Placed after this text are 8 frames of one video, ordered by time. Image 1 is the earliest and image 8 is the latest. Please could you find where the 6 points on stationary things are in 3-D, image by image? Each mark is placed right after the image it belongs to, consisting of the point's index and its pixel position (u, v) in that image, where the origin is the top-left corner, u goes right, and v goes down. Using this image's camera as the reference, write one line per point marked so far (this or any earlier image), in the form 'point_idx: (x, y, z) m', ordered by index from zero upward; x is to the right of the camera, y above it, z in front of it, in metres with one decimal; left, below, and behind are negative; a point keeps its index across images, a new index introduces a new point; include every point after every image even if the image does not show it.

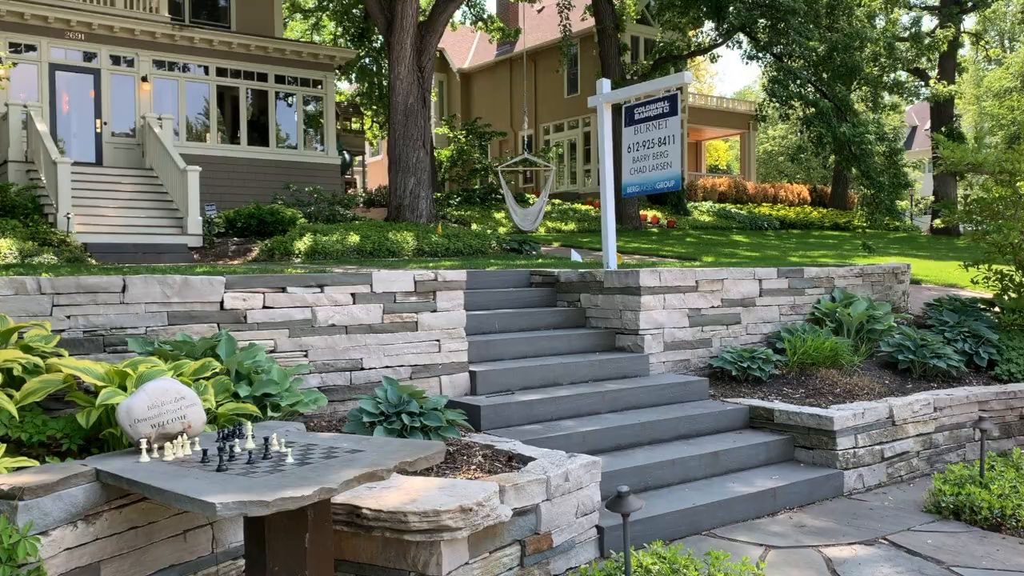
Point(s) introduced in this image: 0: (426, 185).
0: (-1.8, +2.1, +18.3) m
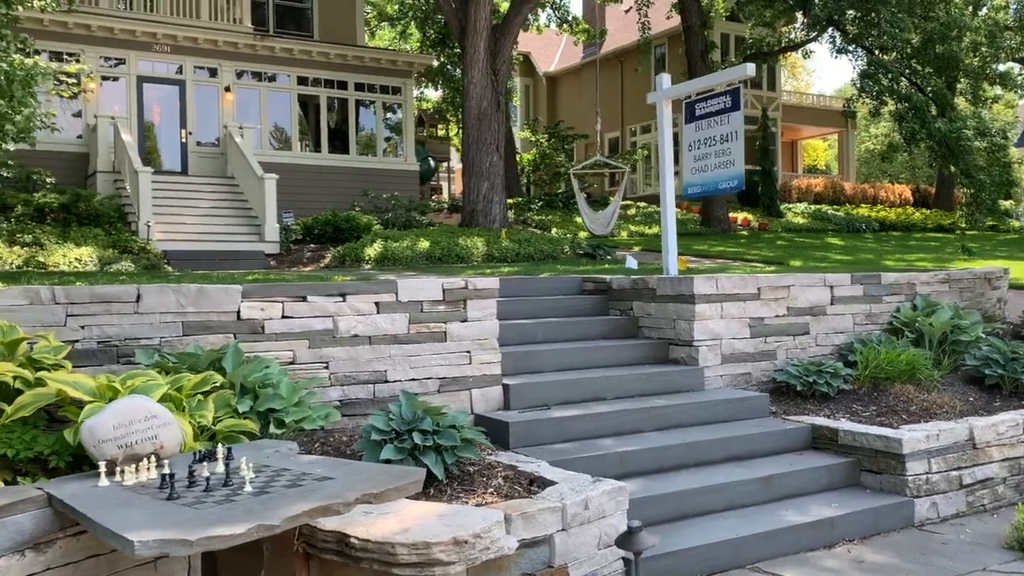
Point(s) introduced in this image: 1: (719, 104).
0: (-0.2, +2.0, +18.1) m
1: (+1.7, +1.5, +7.4) m
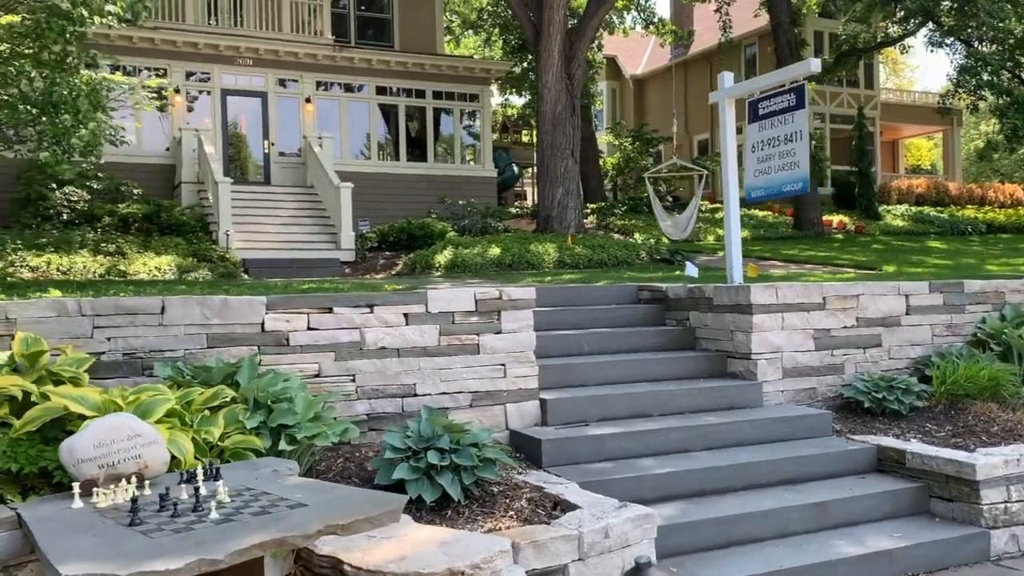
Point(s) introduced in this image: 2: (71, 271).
0: (+1.3, +1.8, +17.8) m
1: (+2.1, +1.4, +7.0) m
2: (-6.0, +0.2, +12.3) m
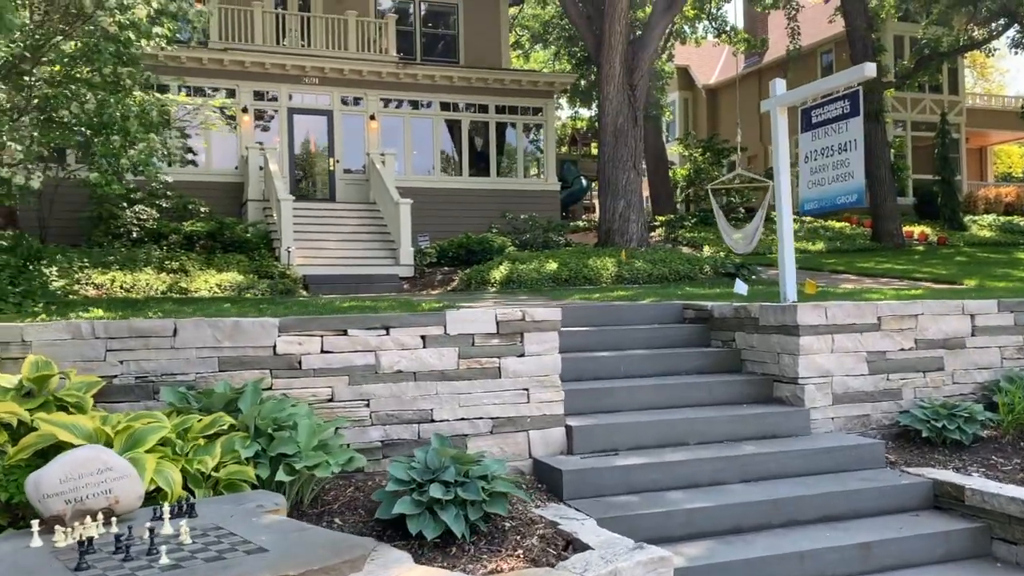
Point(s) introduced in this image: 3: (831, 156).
0: (+2.4, +1.6, +17.4) m
1: (+2.4, +1.3, +6.6) m
2: (-5.3, 0.0, +12.6) m
3: (+2.4, +1.0, +6.7) m
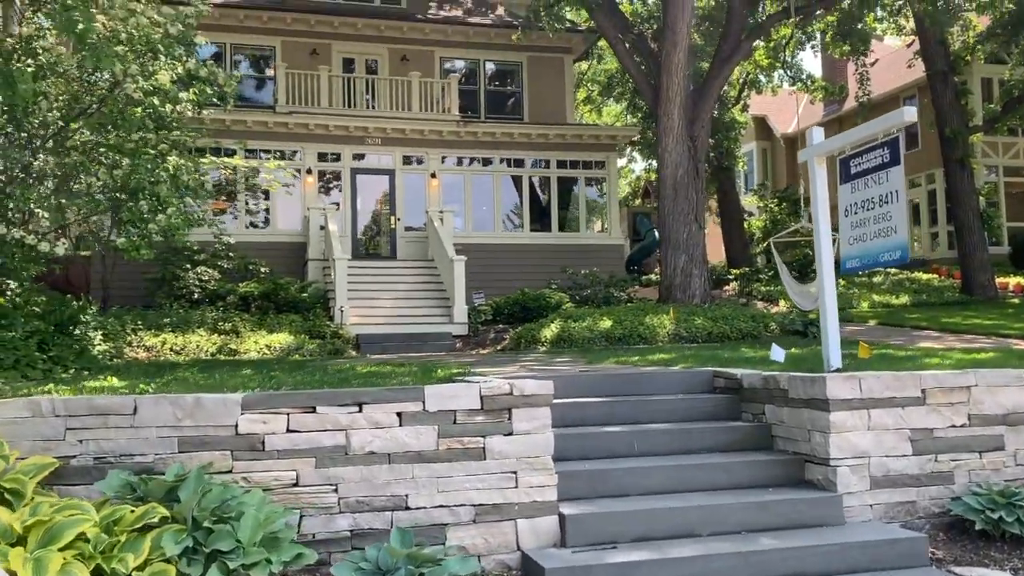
0: (+3.5, +0.5, +16.8) m
1: (+2.4, +0.9, +6.0) m
2: (-4.6, -0.9, +12.6) m
3: (+2.4, +0.5, +6.1) m
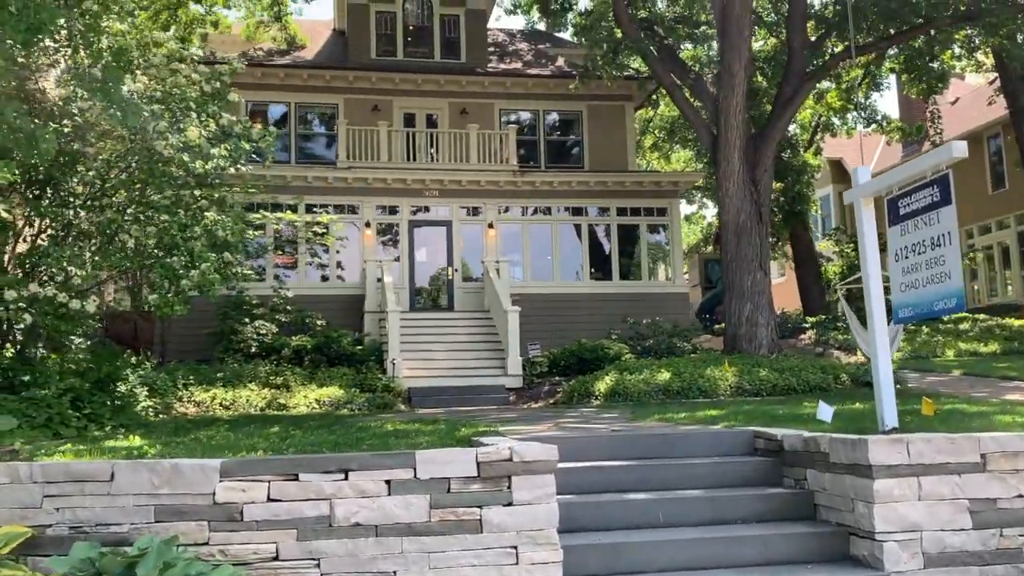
0: (+4.5, -0.4, +16.1) m
1: (+2.5, +0.6, +5.5) m
2: (-3.9, -1.6, +12.6) m
3: (+2.5, +0.2, +5.6) m
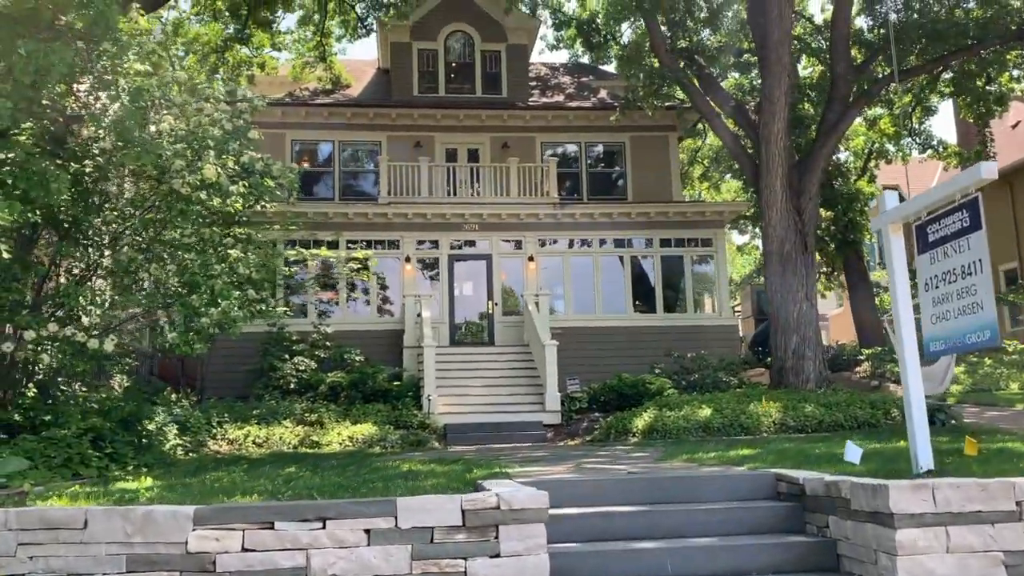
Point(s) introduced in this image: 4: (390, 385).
0: (+5.2, -1.0, +15.6) m
1: (+2.5, +0.4, +5.2) m
2: (-3.4, -2.1, +12.5) m
3: (+2.6, 0.0, +5.2) m
4: (-2.1, -1.7, +15.6) m
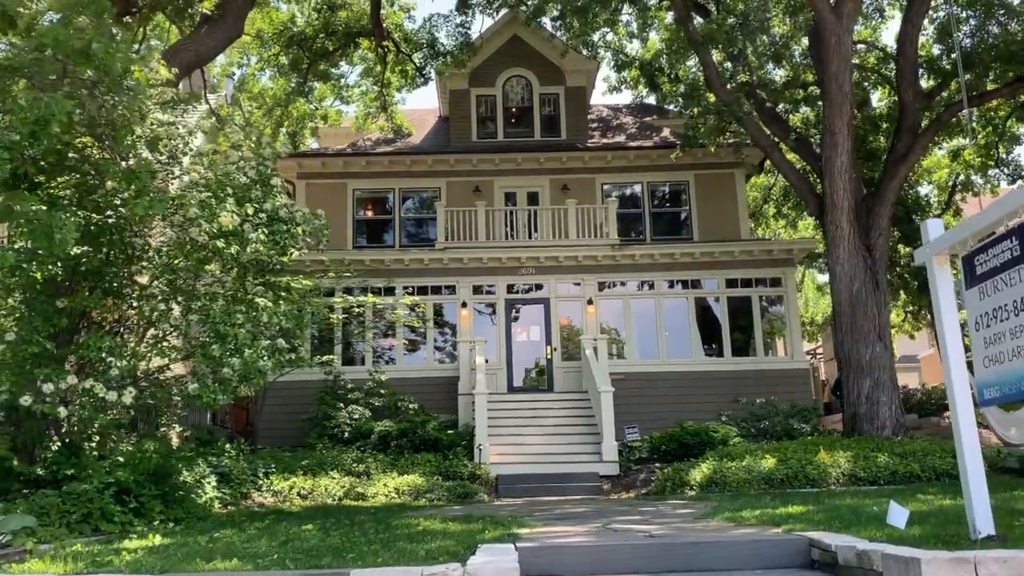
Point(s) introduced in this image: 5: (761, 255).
0: (+6.1, -1.6, +14.6) m
1: (+2.5, +0.2, +4.5) m
2: (-2.7, -2.8, +12.3) m
3: (+2.5, -0.2, +4.6) m
4: (-1.2, -2.5, +15.2) m
5: (+5.5, +0.7, +19.9) m
